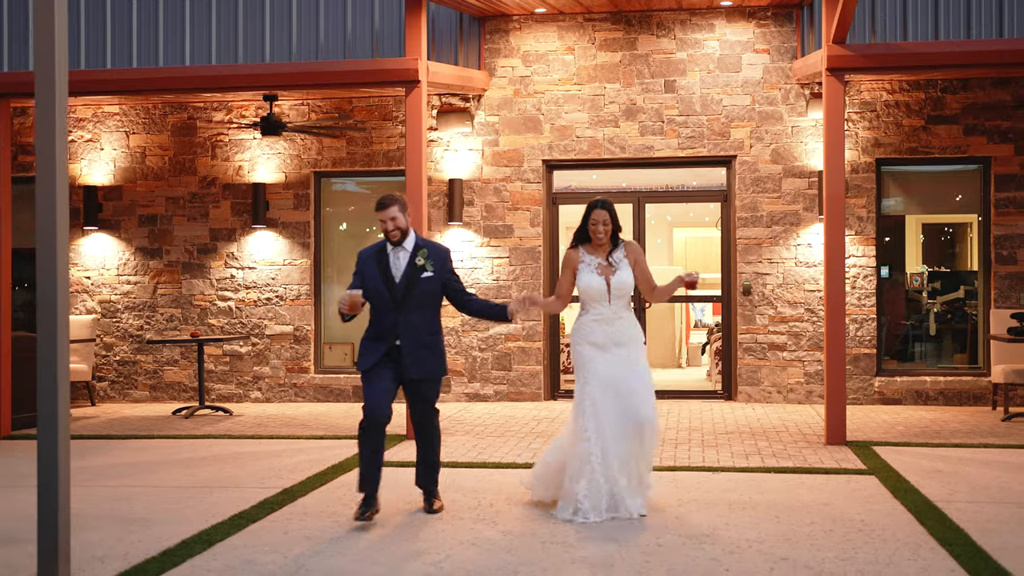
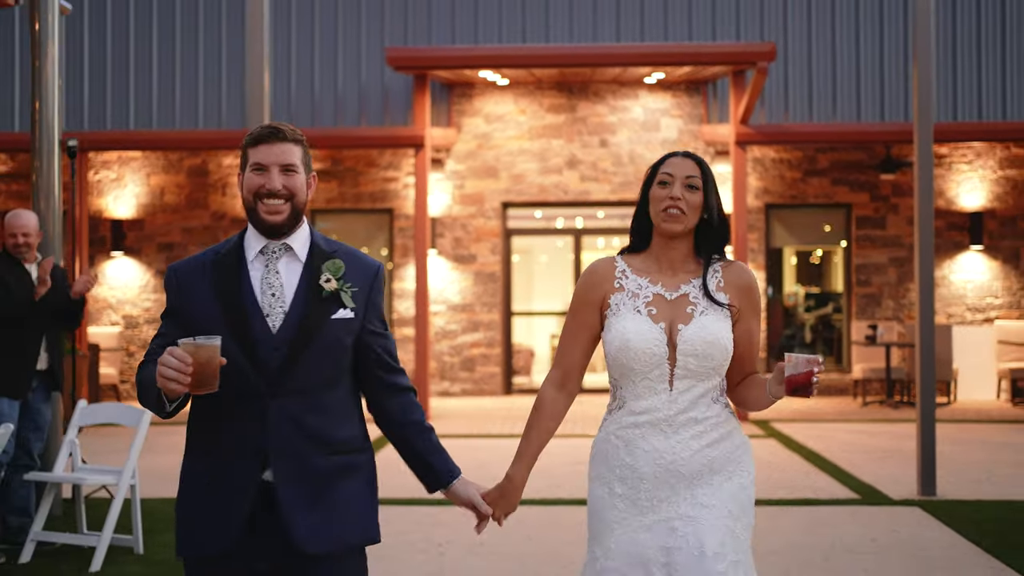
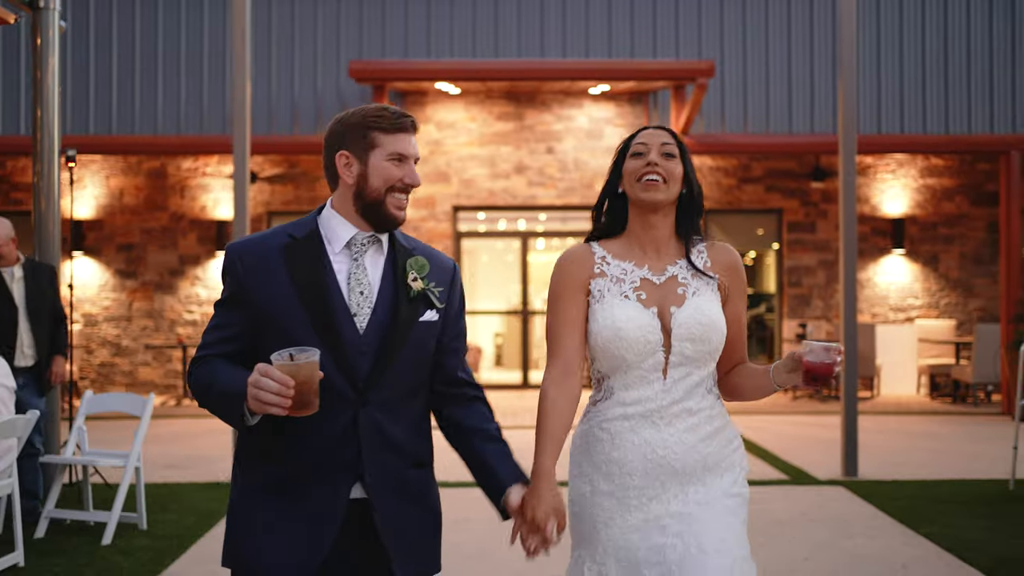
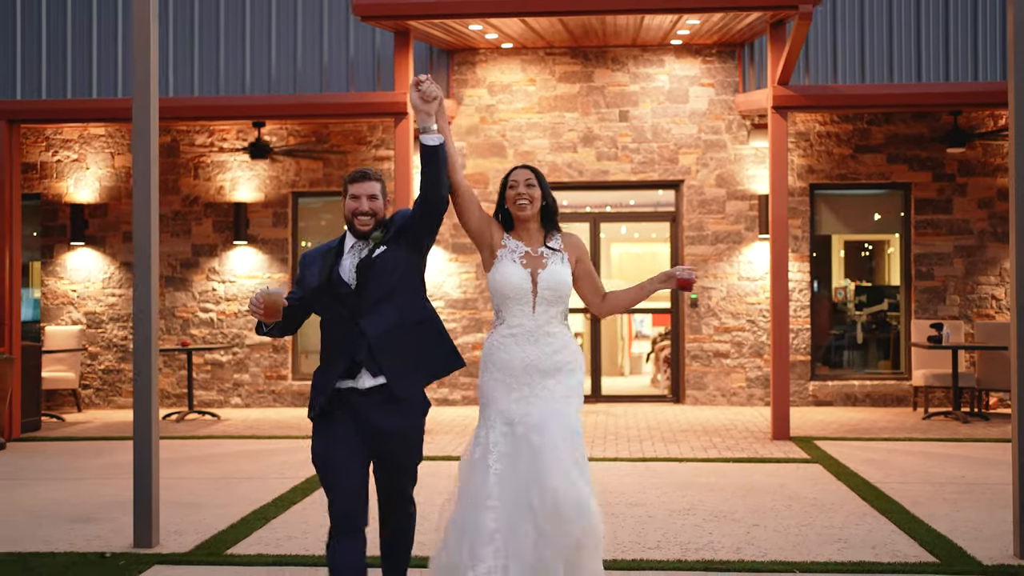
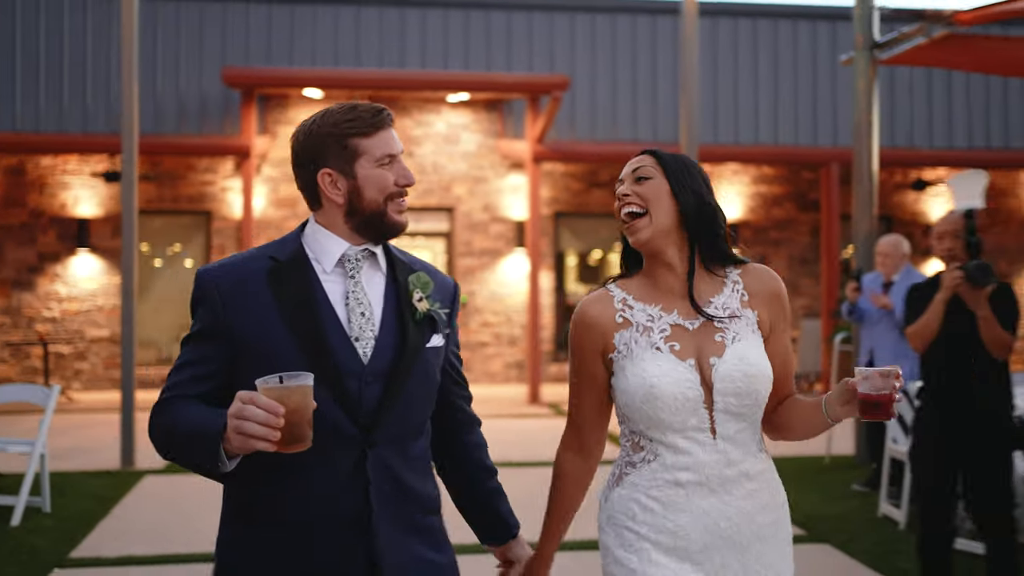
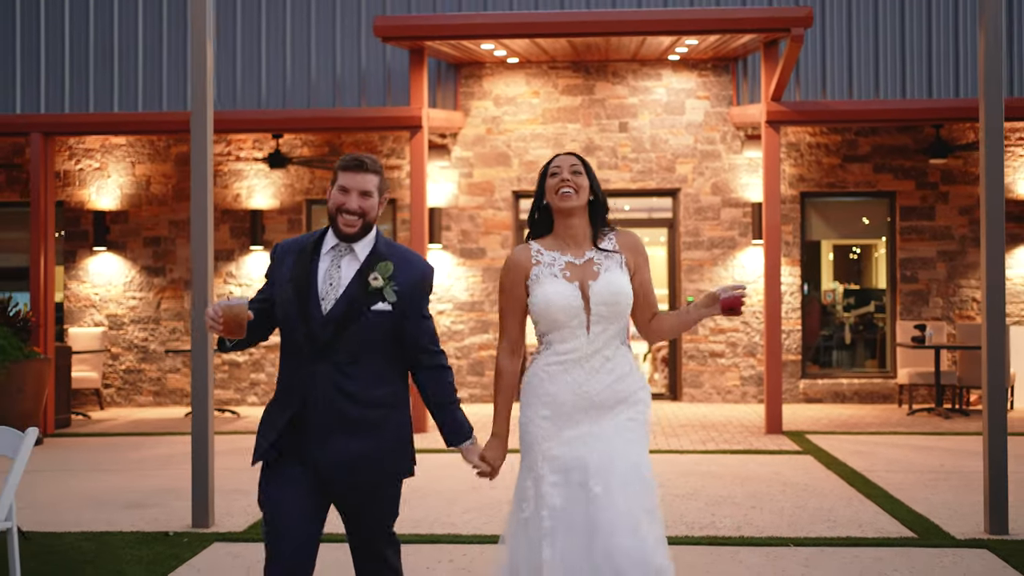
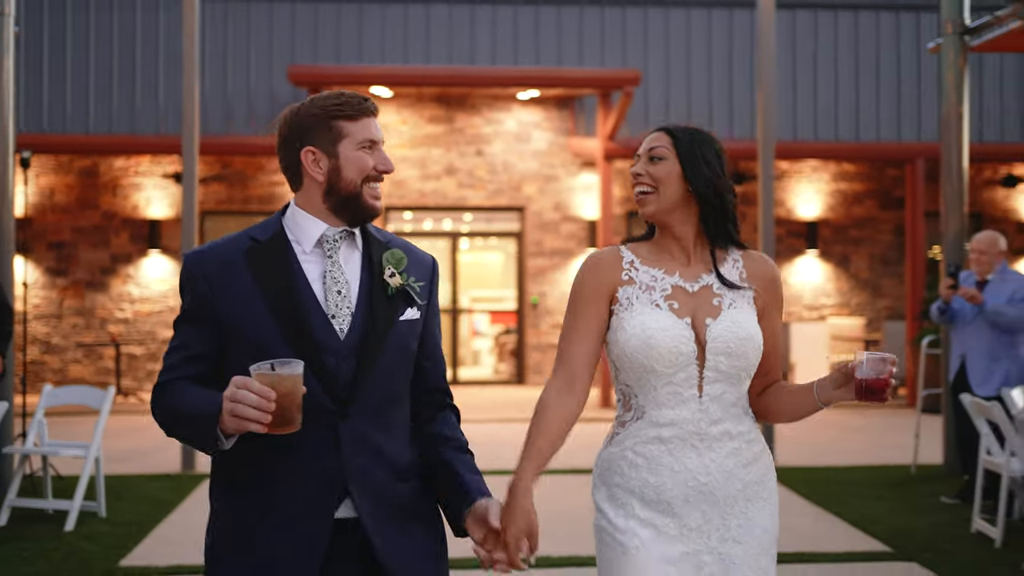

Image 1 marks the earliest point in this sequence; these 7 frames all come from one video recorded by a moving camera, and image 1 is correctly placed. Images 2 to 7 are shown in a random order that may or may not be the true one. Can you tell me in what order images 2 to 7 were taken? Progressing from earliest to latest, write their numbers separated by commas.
4, 6, 2, 3, 7, 5
